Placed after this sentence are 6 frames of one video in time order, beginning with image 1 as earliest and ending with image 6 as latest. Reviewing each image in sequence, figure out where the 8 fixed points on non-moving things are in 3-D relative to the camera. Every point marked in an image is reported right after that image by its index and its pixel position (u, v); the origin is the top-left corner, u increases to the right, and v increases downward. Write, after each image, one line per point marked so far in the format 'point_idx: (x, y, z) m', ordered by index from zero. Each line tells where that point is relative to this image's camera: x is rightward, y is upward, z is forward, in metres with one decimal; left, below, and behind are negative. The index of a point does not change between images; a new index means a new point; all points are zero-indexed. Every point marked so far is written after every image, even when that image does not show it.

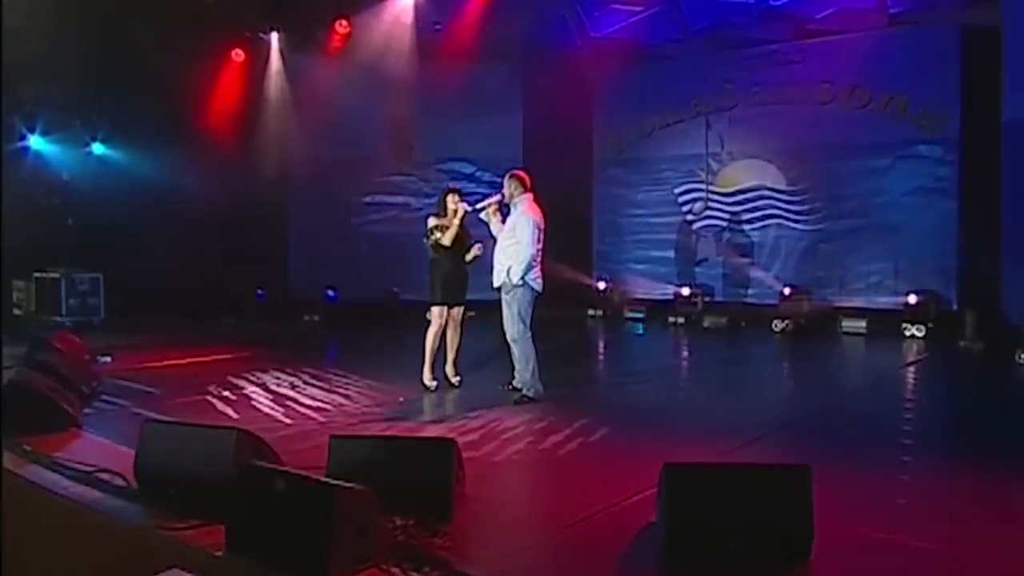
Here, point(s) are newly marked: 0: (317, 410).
0: (-1.2, -0.8, +6.8) m
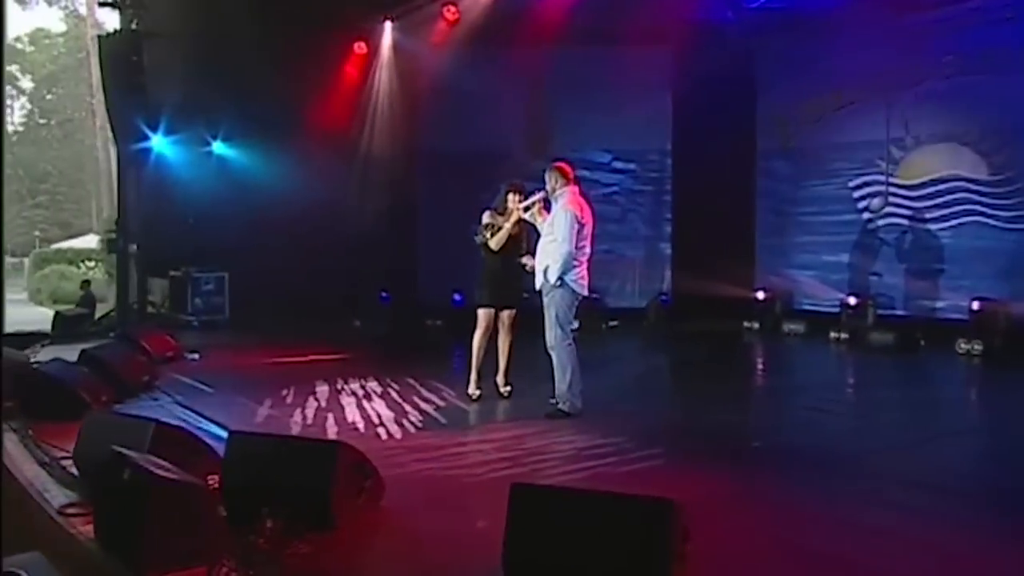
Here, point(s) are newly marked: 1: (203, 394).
0: (-1.0, -0.7, +6.4) m
1: (-1.9, -0.6, +6.8) m
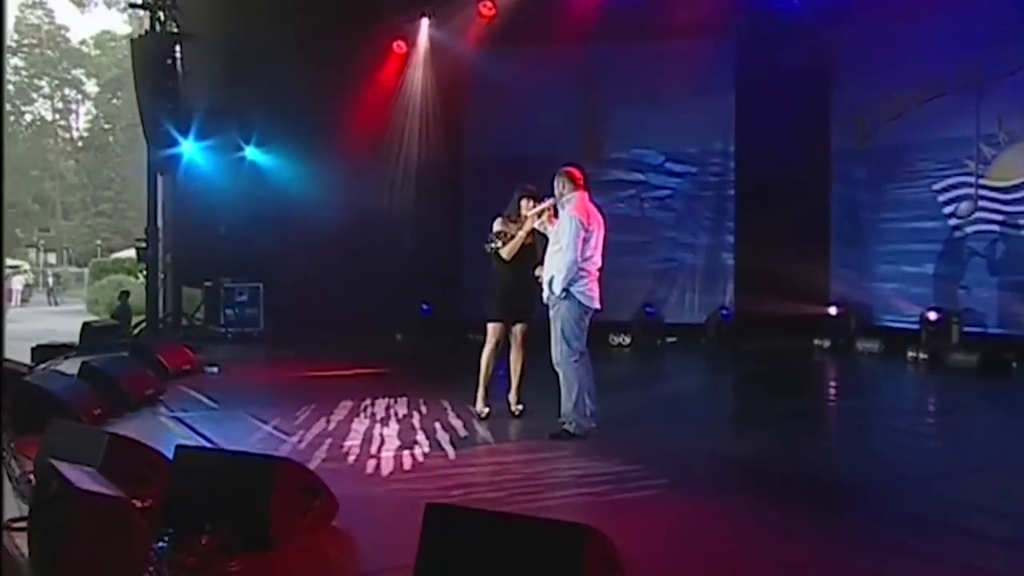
0: (-0.9, -0.8, +5.9) m
1: (-1.8, -0.7, +6.5) m
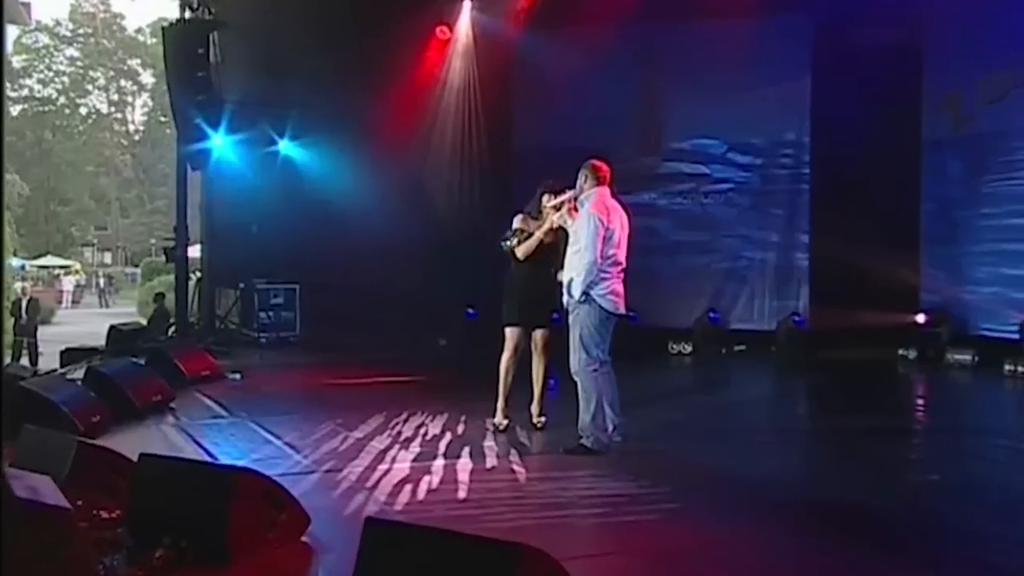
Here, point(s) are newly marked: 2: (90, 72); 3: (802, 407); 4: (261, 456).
0: (-0.8, -0.8, +5.4) m
1: (-1.6, -0.7, +6.0) m
2: (-3.6, +1.9, +9.5) m
3: (+1.8, -0.7, +6.7) m
4: (-1.2, -0.8, +5.4) m
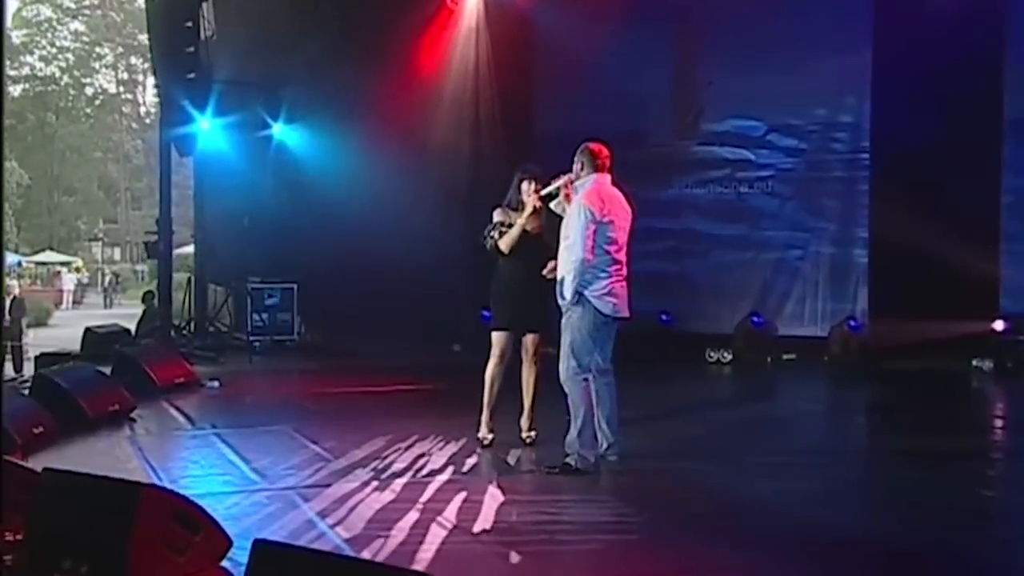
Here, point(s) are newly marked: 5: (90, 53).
0: (-0.8, -0.8, +4.6) m
1: (-1.6, -0.7, +5.3) m
2: (-3.4, +1.9, +8.9) m
3: (+1.8, -0.7, +5.8) m
4: (-1.2, -0.8, +4.7) m
5: (-3.4, +1.8, +8.7) m
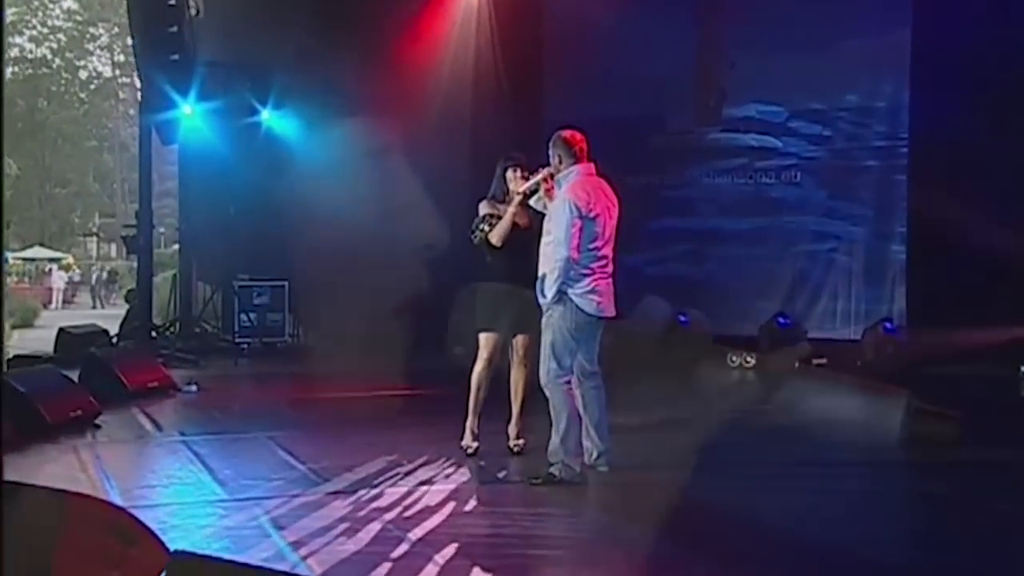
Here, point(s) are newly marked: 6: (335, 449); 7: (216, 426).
0: (-0.8, -0.8, +4.1) m
1: (-1.6, -0.7, +4.9) m
2: (-3.3, +1.9, +8.5) m
3: (+1.8, -0.7, +5.3) m
4: (-1.2, -0.8, +4.2) m
5: (-3.3, +1.8, +8.3) m
6: (-0.7, -0.7, +4.9) m
7: (-1.3, -0.7, +5.1) m
